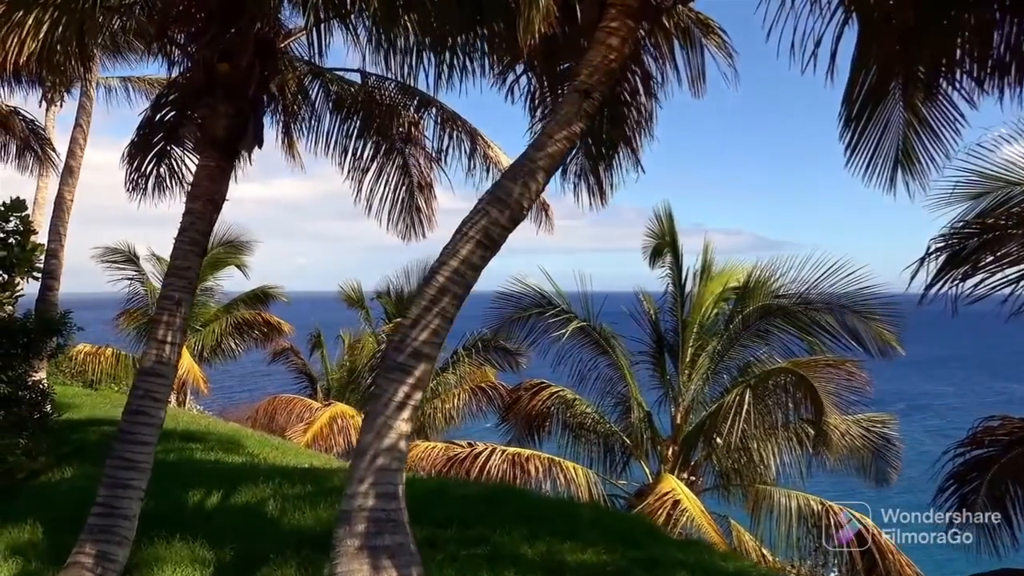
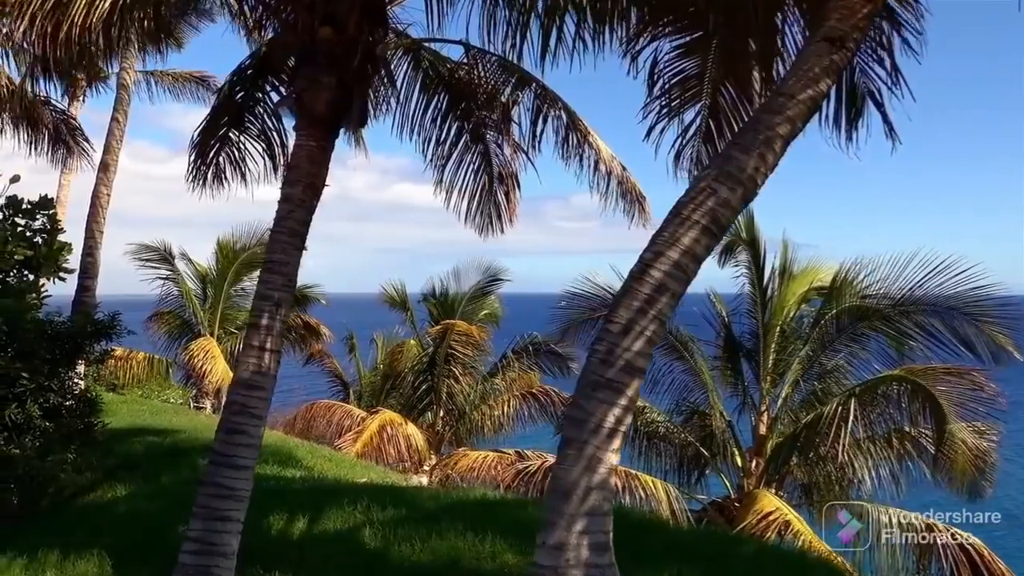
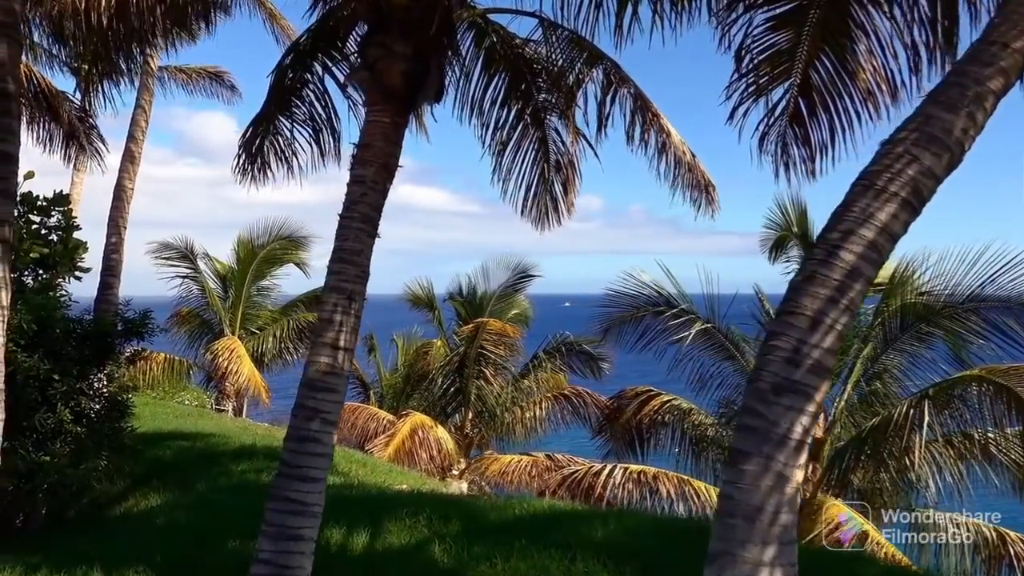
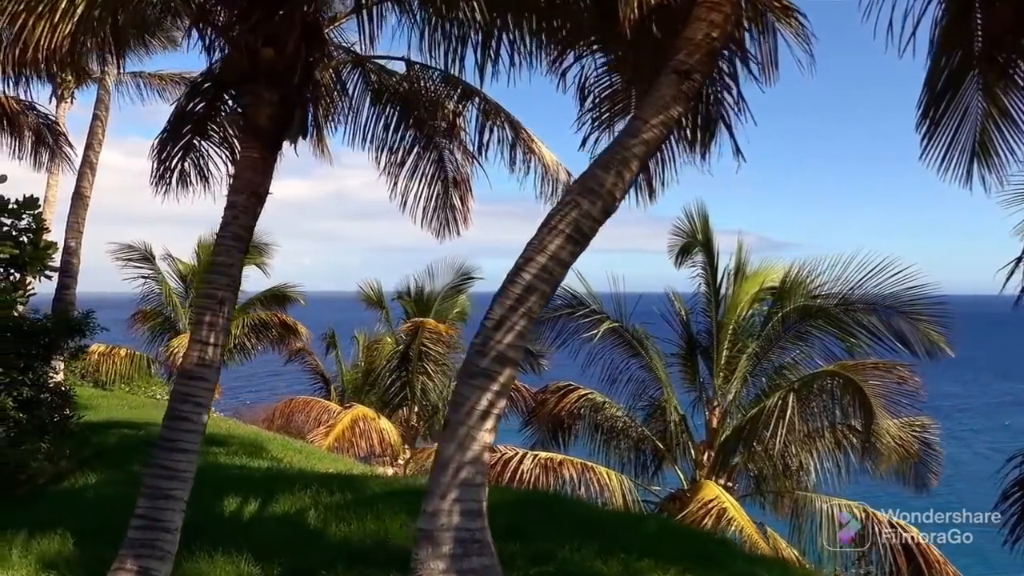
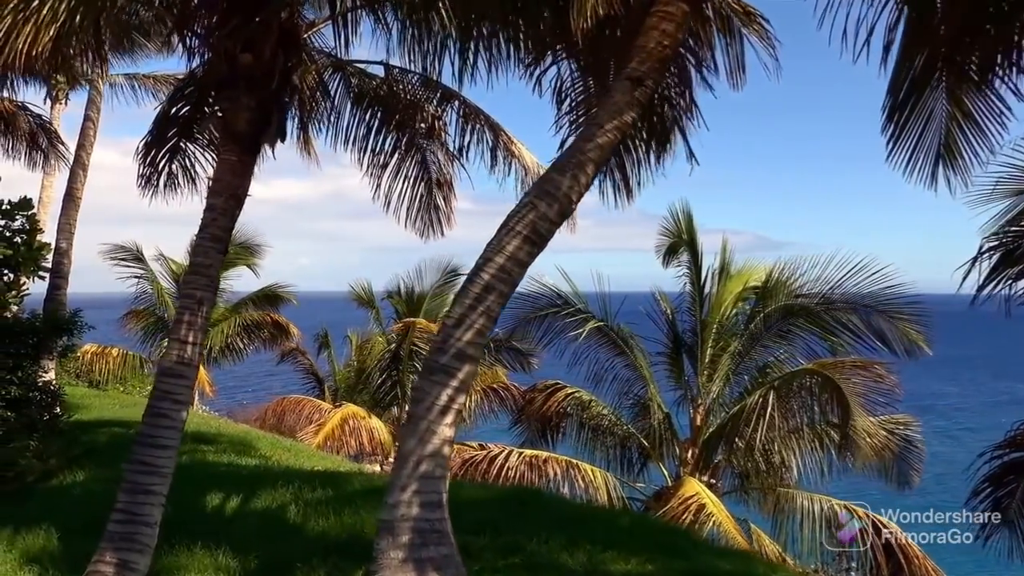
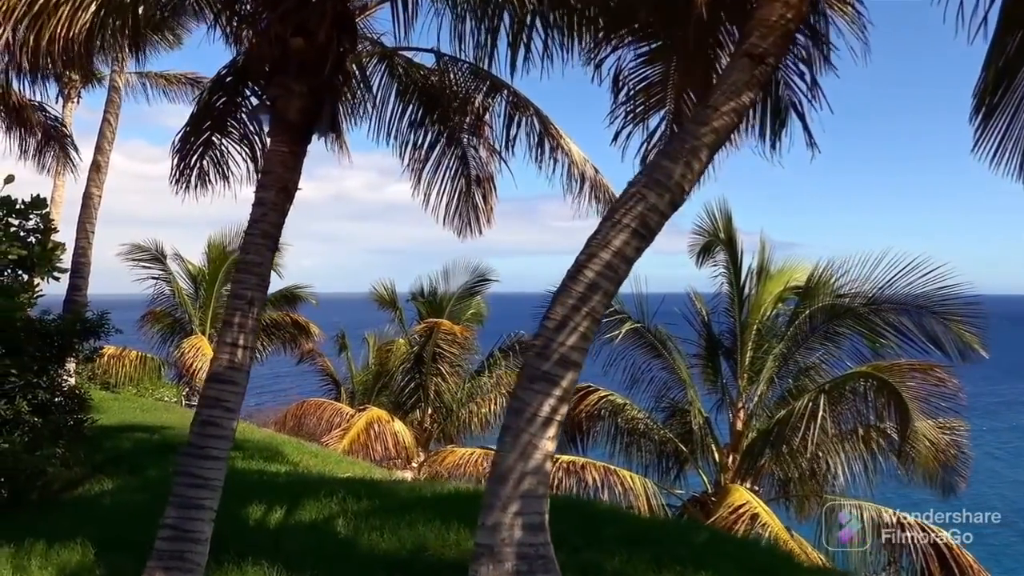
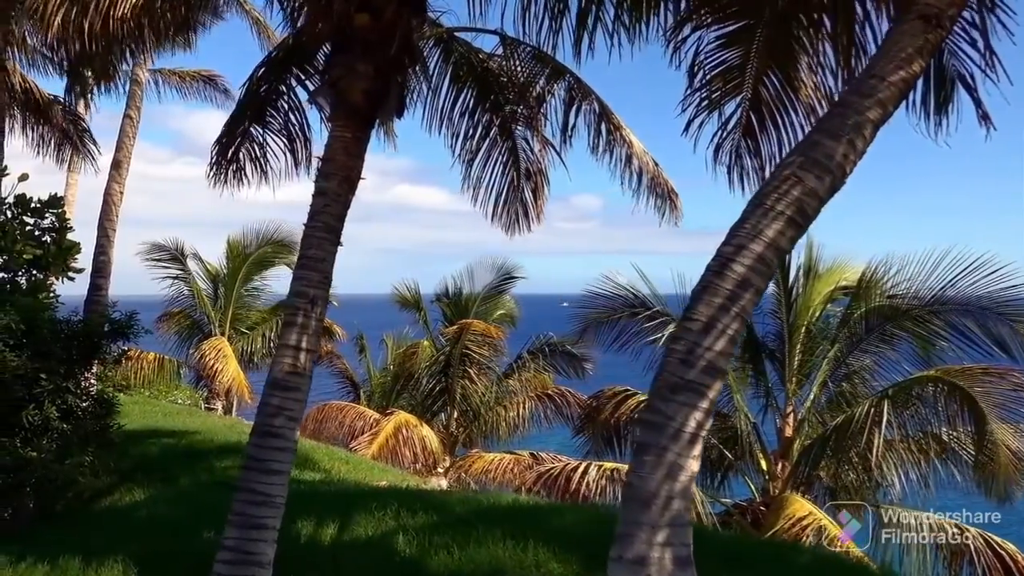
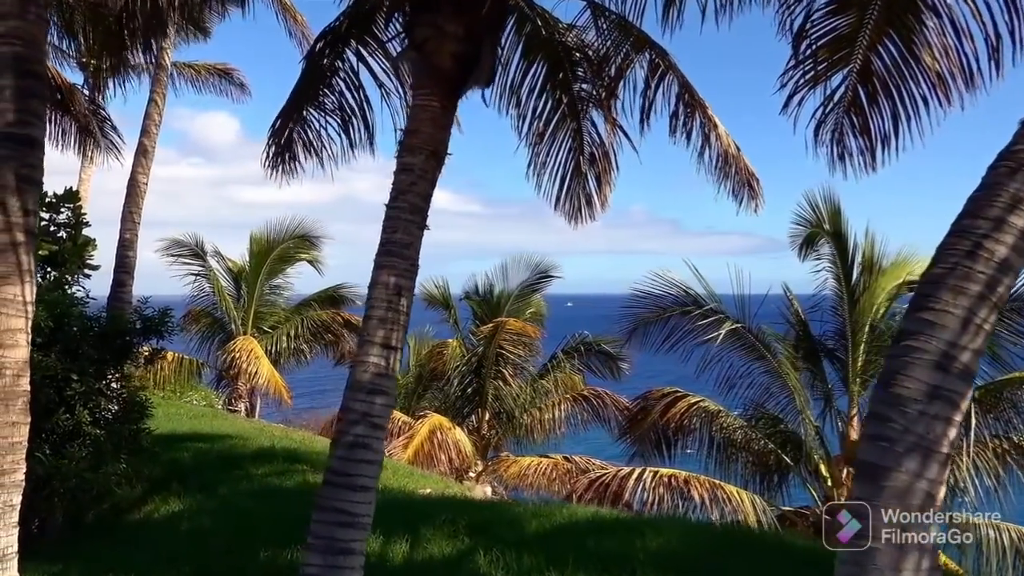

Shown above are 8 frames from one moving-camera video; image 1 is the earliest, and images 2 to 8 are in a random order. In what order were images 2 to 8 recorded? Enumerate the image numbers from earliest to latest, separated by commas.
5, 4, 6, 2, 7, 3, 8
